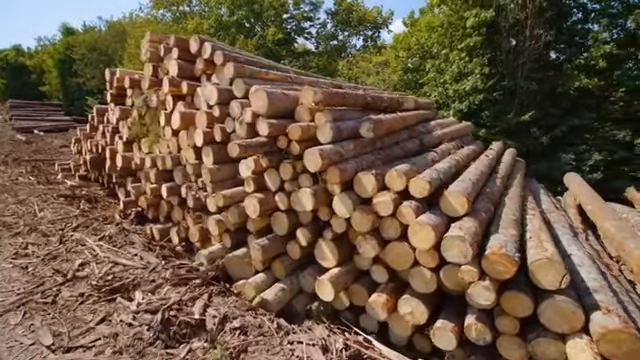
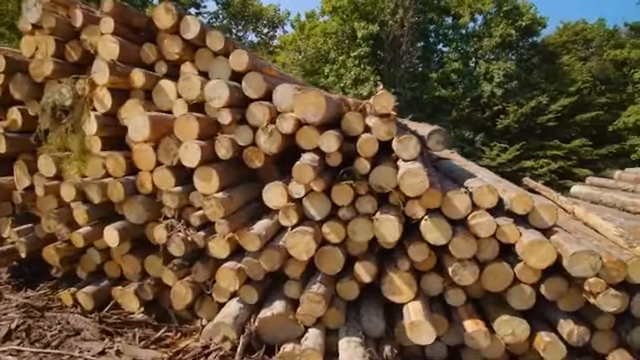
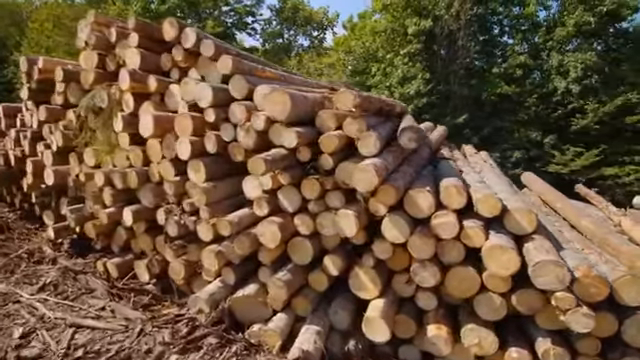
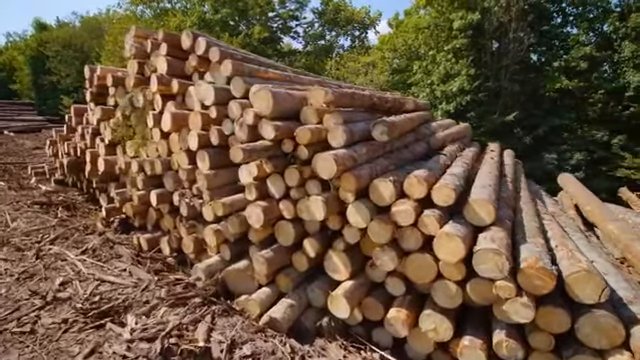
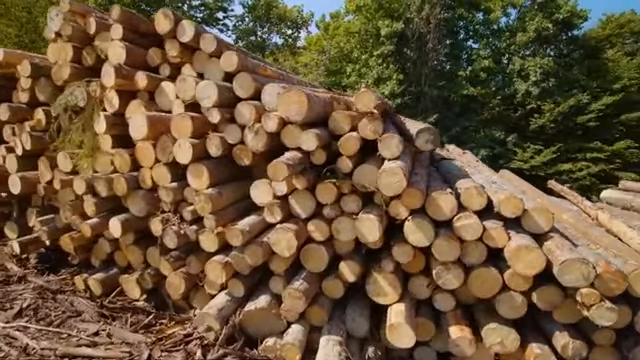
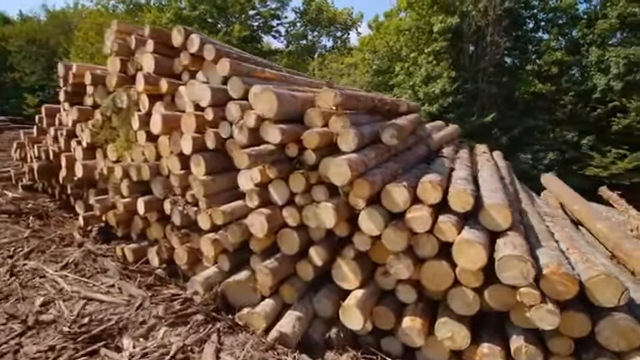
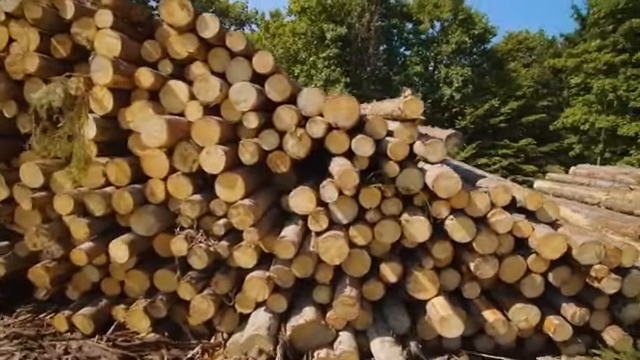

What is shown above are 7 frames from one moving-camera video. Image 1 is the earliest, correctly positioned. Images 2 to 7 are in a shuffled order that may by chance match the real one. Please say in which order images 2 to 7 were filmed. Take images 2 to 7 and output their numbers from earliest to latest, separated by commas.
4, 6, 3, 5, 2, 7
